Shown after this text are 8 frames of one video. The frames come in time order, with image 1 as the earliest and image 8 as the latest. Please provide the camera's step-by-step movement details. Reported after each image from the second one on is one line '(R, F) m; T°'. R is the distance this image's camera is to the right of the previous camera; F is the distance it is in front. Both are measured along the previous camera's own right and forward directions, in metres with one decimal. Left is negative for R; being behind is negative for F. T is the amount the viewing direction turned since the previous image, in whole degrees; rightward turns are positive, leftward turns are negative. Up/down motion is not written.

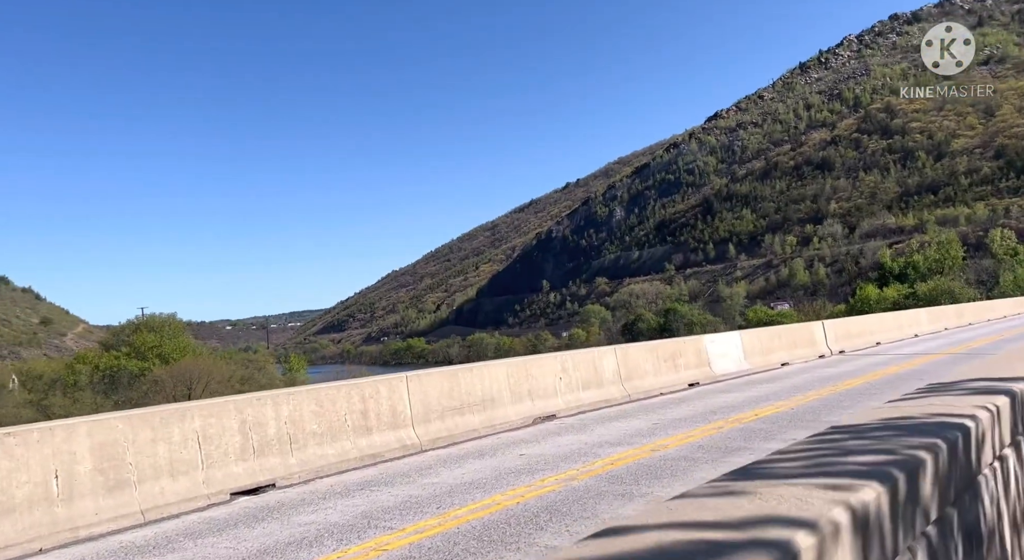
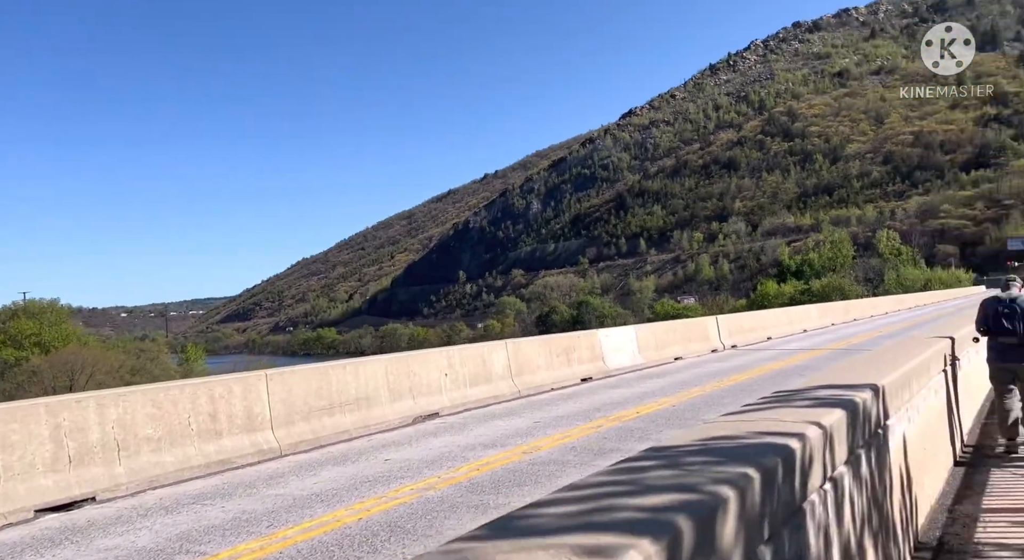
(+0.3, +0.3) m; +7°
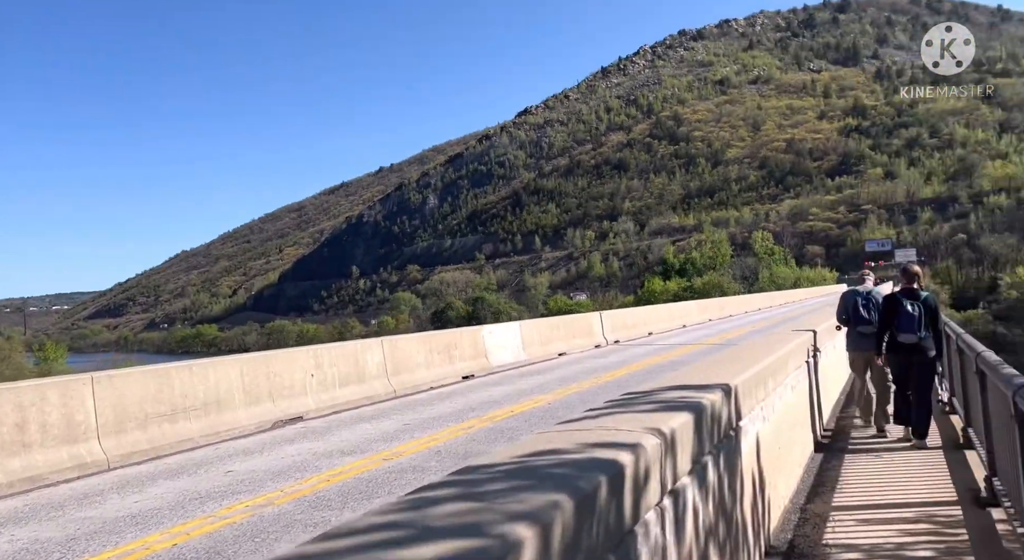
(+0.2, +0.3) m; +8°
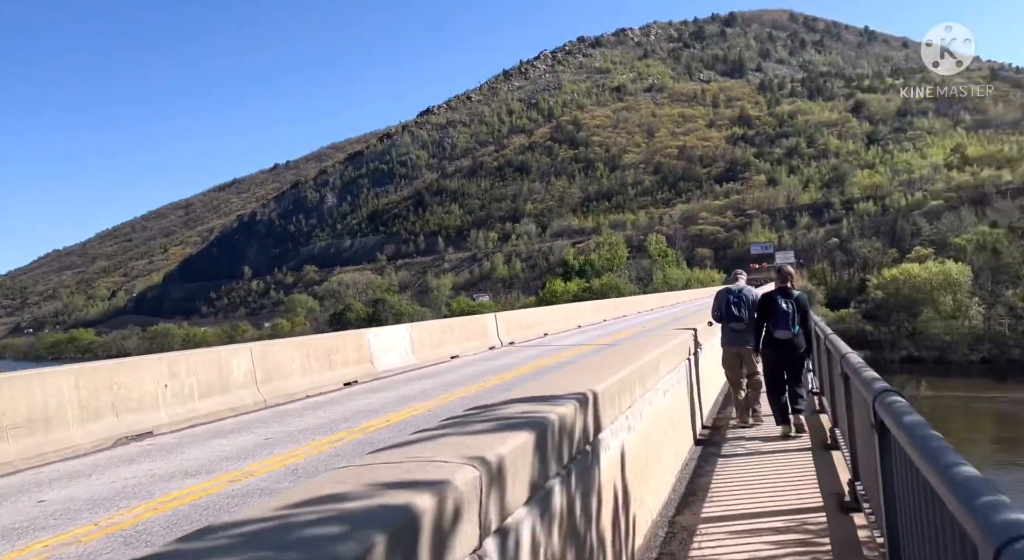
(+0.3, +0.4) m; +7°
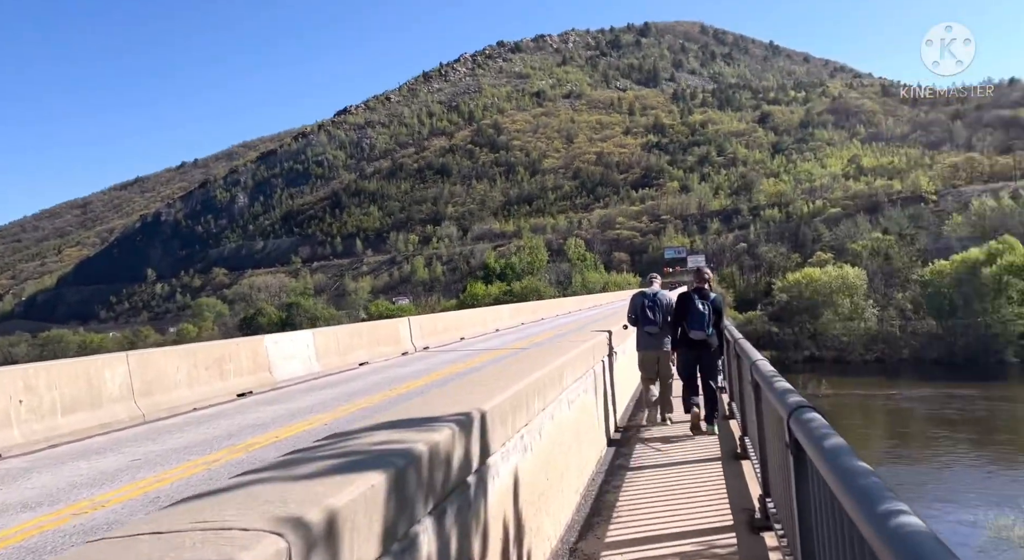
(+0.2, +0.5) m; +6°
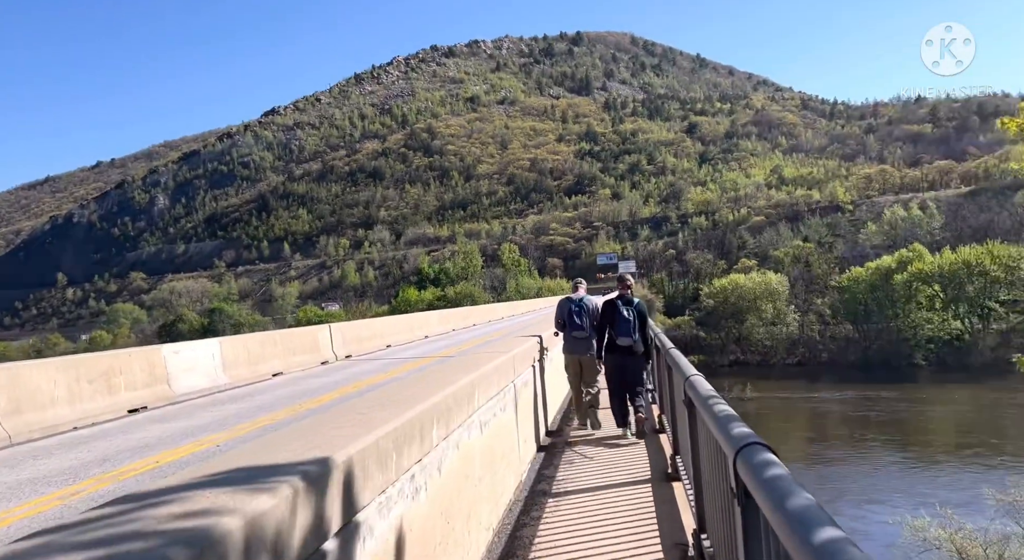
(+0.2, +0.7) m; +5°
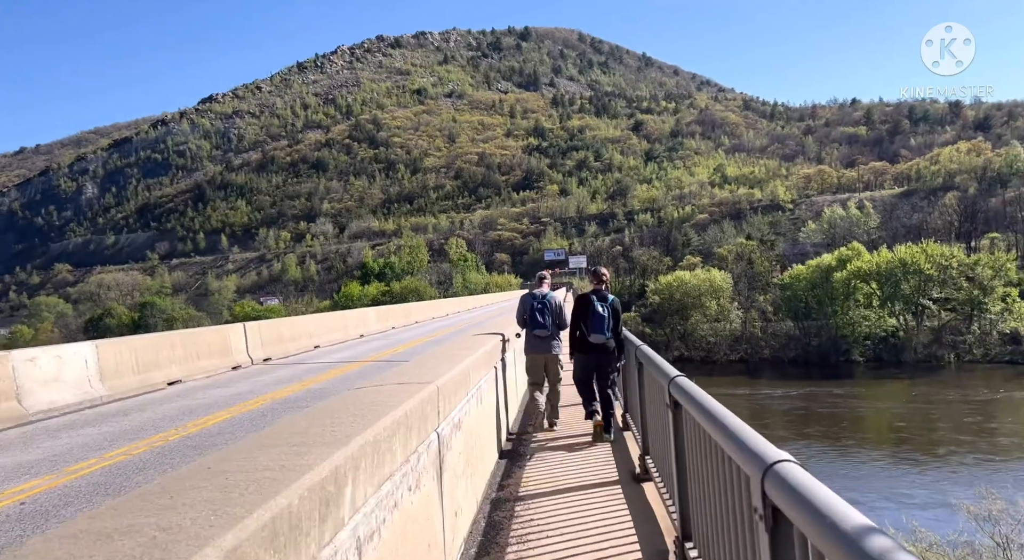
(+0.1, +2.3) m; +4°
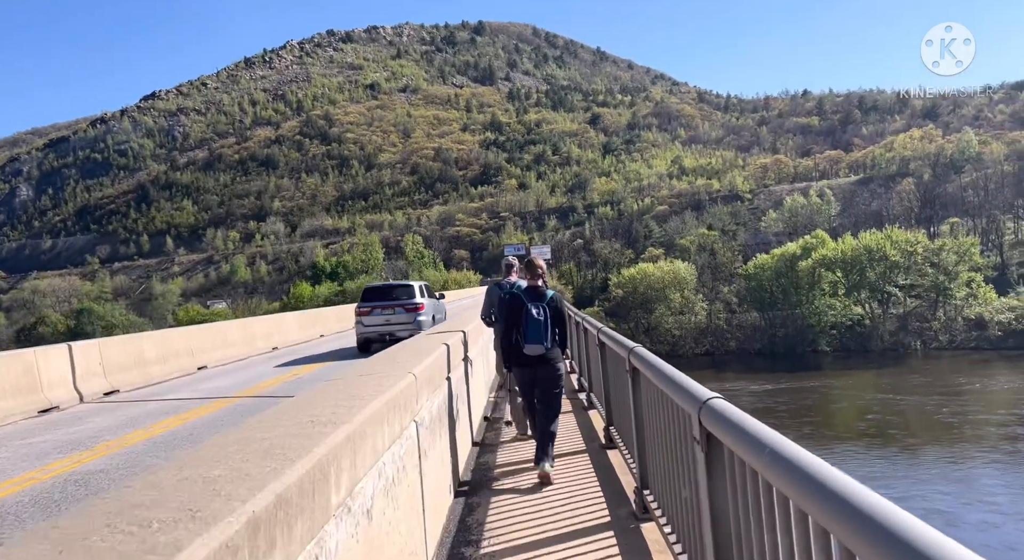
(+0.3, +5.1) m; +3°
